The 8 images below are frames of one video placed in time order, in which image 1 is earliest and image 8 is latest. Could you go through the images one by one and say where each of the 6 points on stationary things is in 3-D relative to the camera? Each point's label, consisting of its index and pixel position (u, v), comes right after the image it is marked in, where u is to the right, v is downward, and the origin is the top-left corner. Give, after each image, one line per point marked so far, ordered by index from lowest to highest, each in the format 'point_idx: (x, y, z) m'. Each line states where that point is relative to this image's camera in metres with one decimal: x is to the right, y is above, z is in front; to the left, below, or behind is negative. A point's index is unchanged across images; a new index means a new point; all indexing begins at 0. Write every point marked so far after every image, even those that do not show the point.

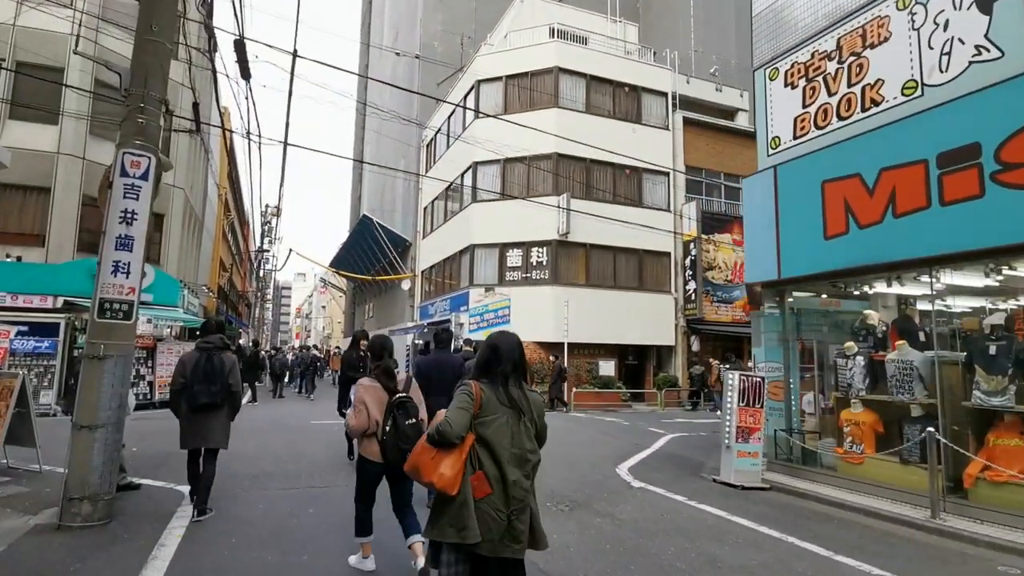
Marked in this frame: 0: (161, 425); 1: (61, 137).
0: (-7.4, -2.8, +12.3) m
1: (-12.2, +4.1, +16.0) m
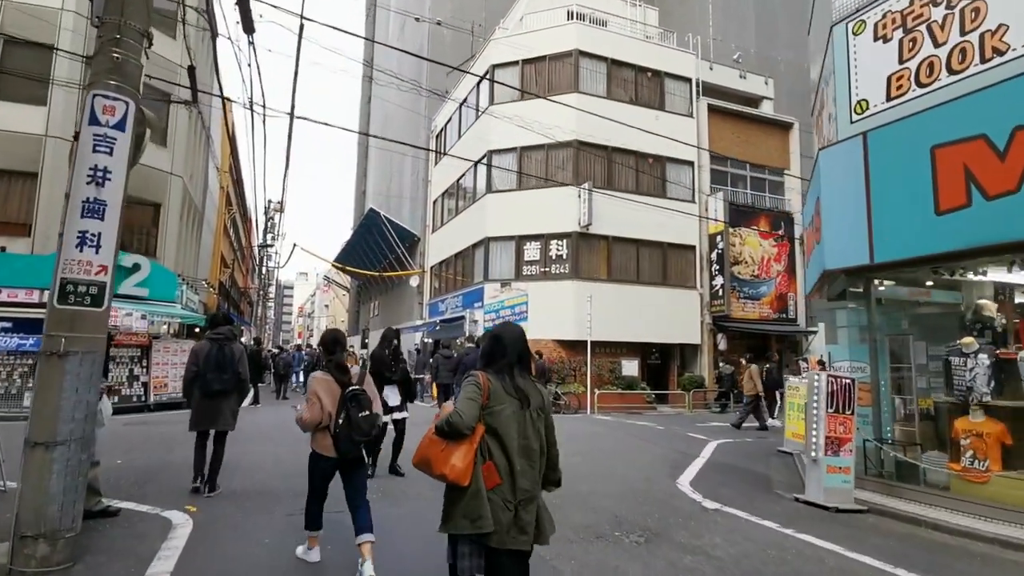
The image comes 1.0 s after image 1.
0: (-6.8, -2.7, +11.1) m
1: (-11.6, +4.3, +14.8) m
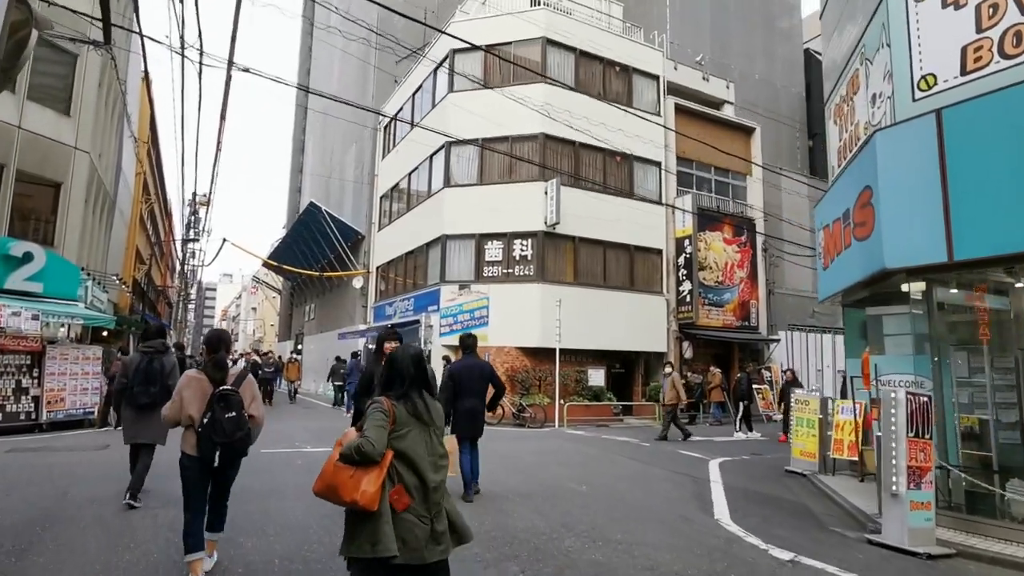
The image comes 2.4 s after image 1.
0: (-7.0, -2.5, +8.8) m
1: (-12.1, +4.5, +12.0) m
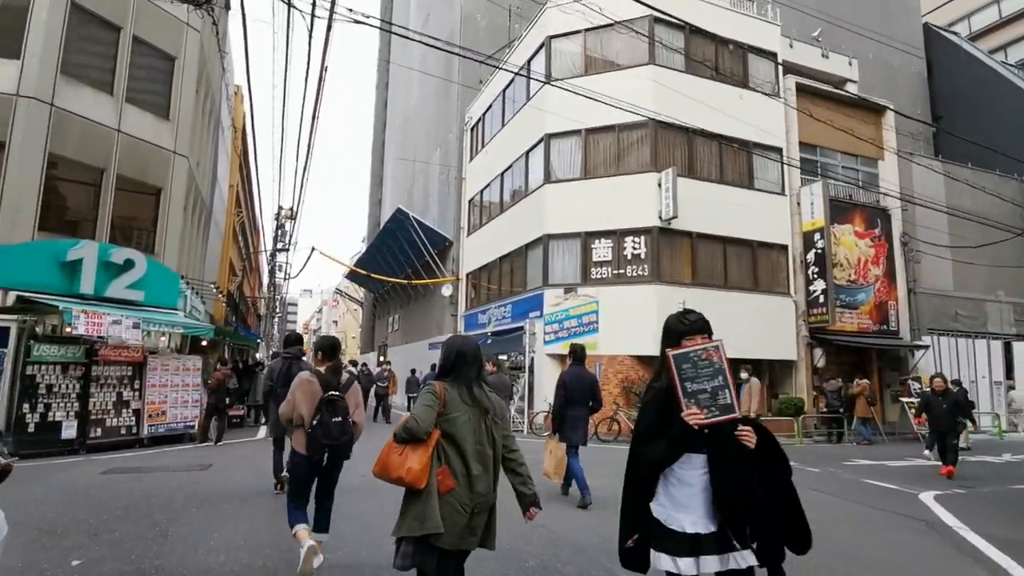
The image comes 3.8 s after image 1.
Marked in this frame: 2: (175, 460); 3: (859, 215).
0: (-4.9, -2.6, +7.8) m
1: (-9.7, +4.3, +11.7) m
2: (-5.7, -2.9, +10.1) m
3: (+11.5, +2.4, +19.6) m
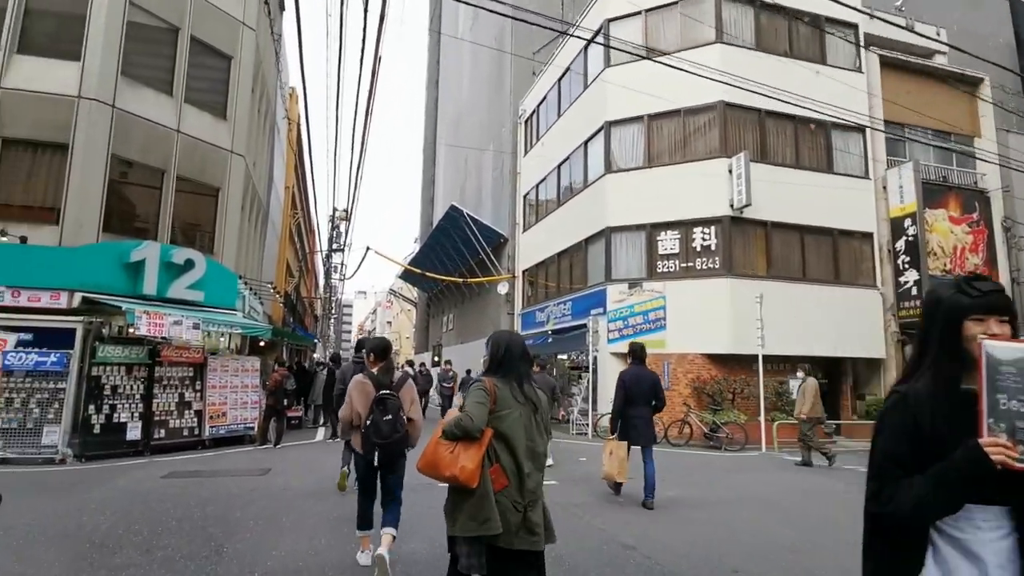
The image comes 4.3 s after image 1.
0: (-3.9, -2.5, +7.5) m
1: (-8.5, +4.3, +11.8) m
2: (-4.6, -2.9, +9.8) m
3: (+13.3, +2.7, +17.9) m
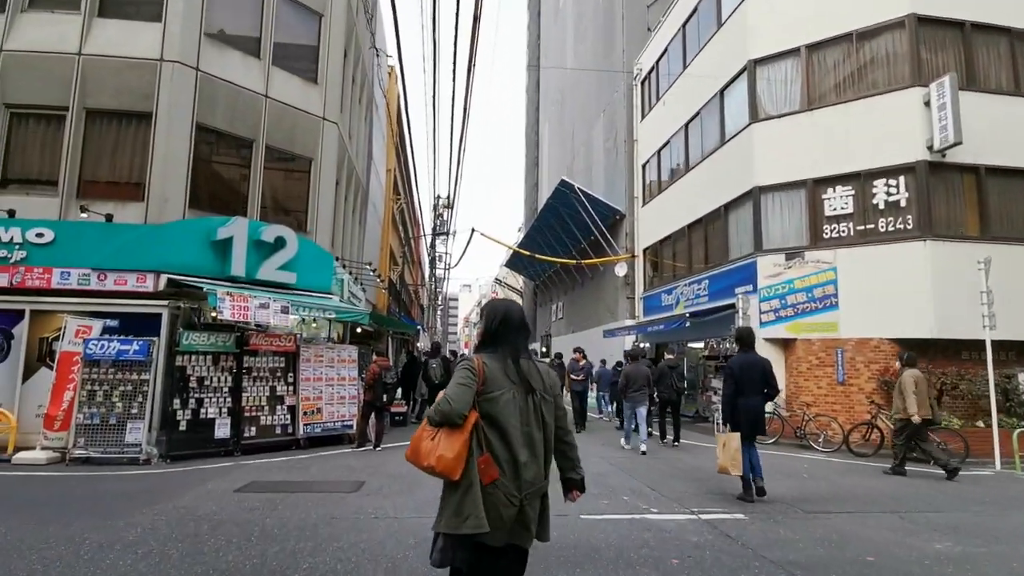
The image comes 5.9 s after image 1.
0: (-2.3, -2.2, +5.8) m
1: (-6.2, +4.6, +10.7) m
2: (-2.5, -2.5, +8.2) m
3: (+16.3, +3.6, +13.0) m
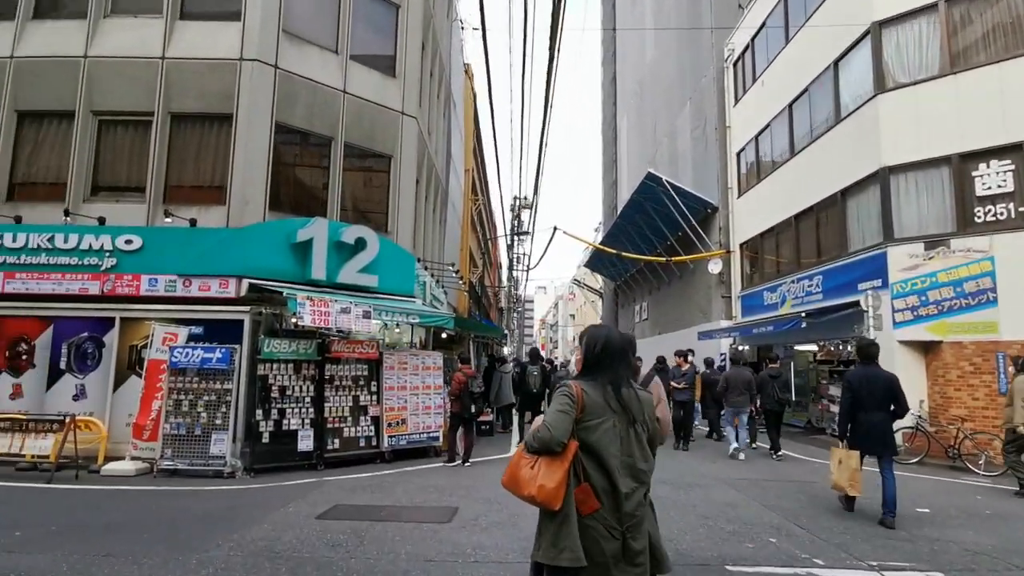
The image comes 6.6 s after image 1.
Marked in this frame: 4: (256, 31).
0: (-1.3, -2.2, +5.0) m
1: (-4.7, +4.5, +10.4) m
2: (-1.2, -2.5, +7.4) m
3: (+18.0, +3.9, +9.9) m
4: (-4.6, +4.6, +10.5) m
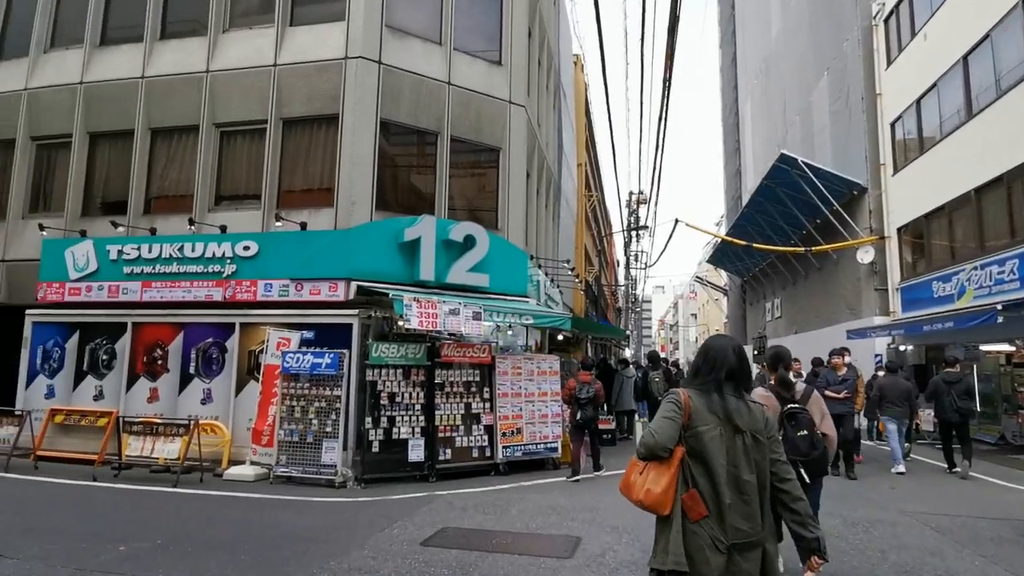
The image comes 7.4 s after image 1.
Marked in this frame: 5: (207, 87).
0: (-0.4, -2.2, +4.2) m
1: (-2.8, +4.4, +10.2) m
2: (+0.2, -2.5, +6.6) m
3: (+19.4, +4.5, +5.3) m
4: (-2.6, +4.5, +10.3) m
5: (-5.5, +3.6, +10.7) m
